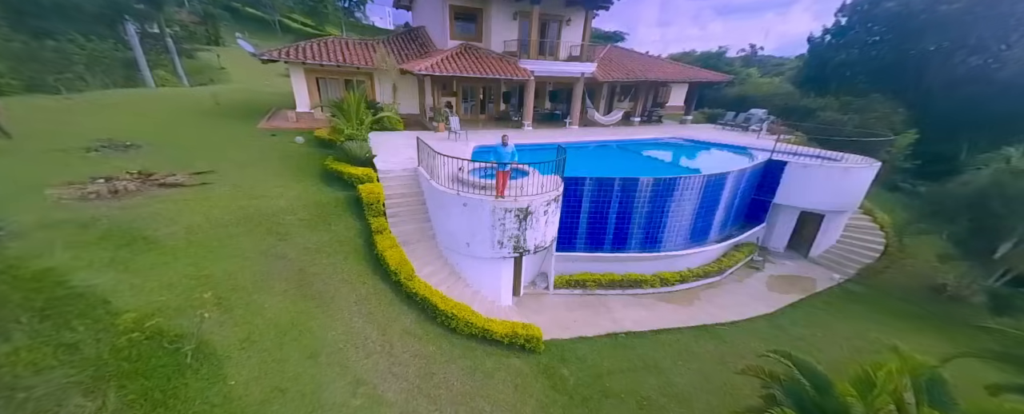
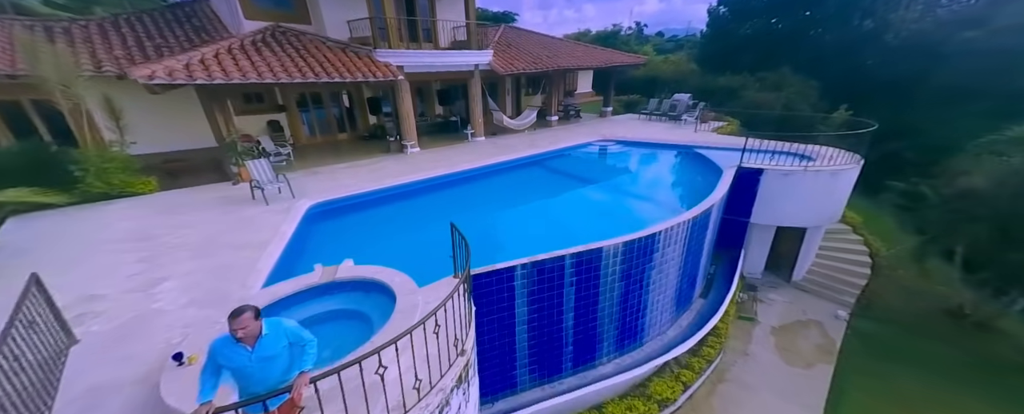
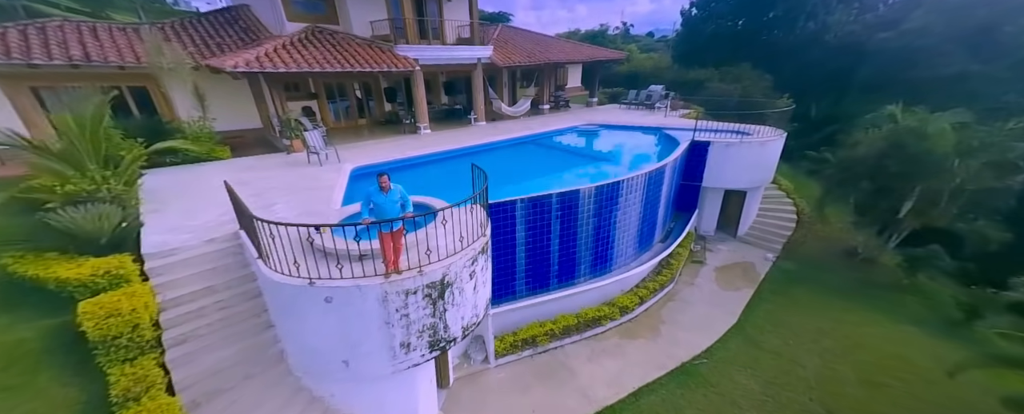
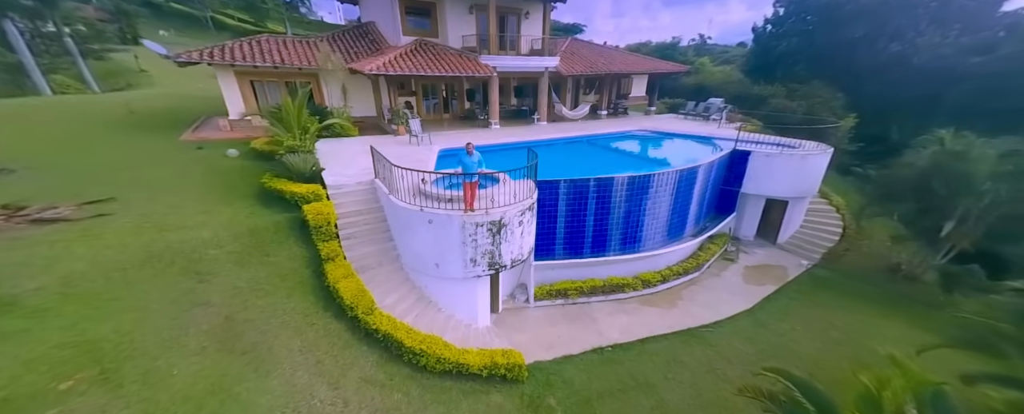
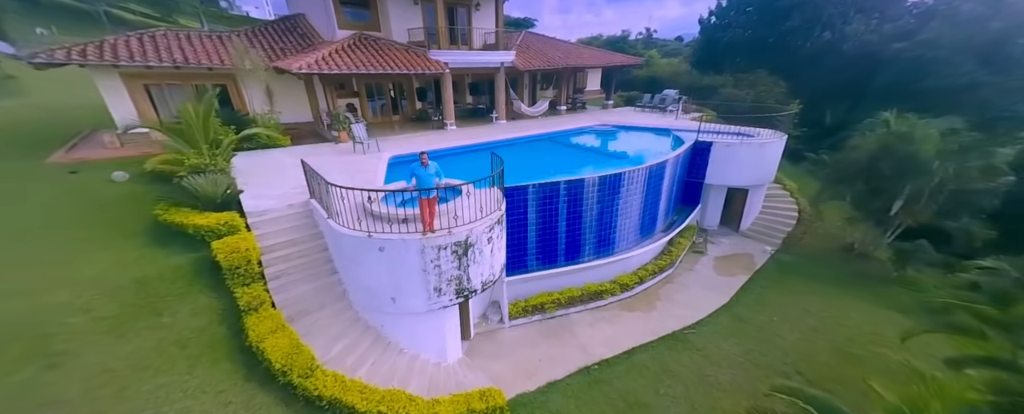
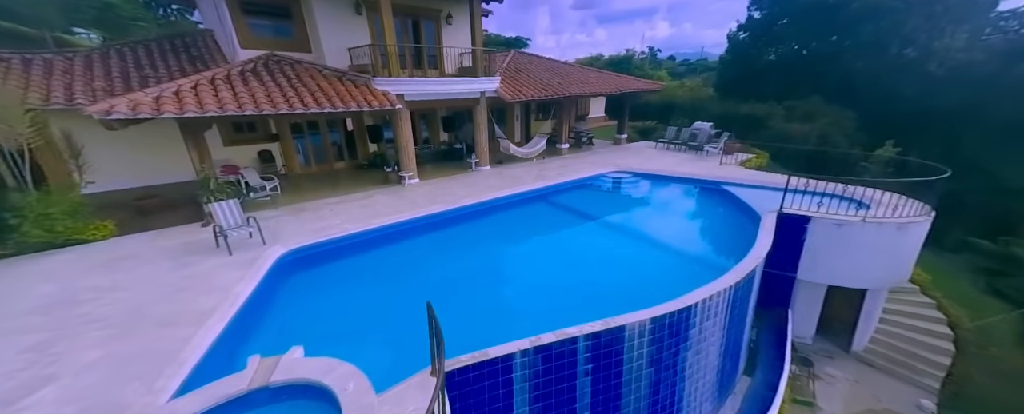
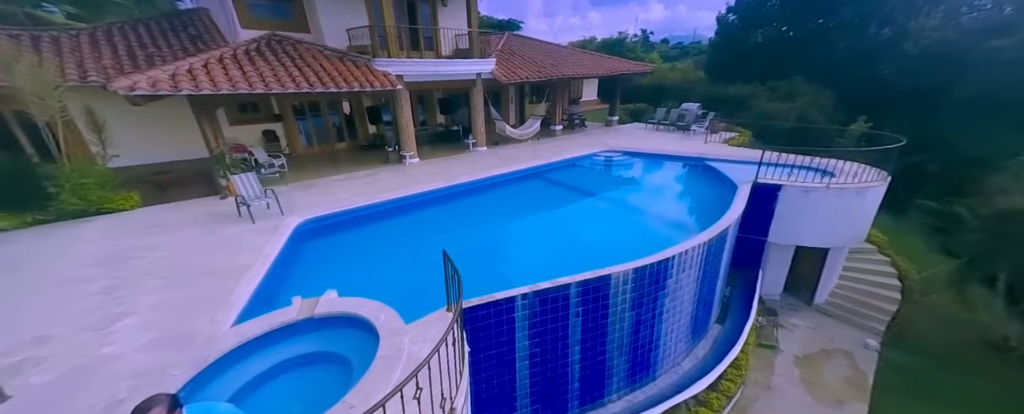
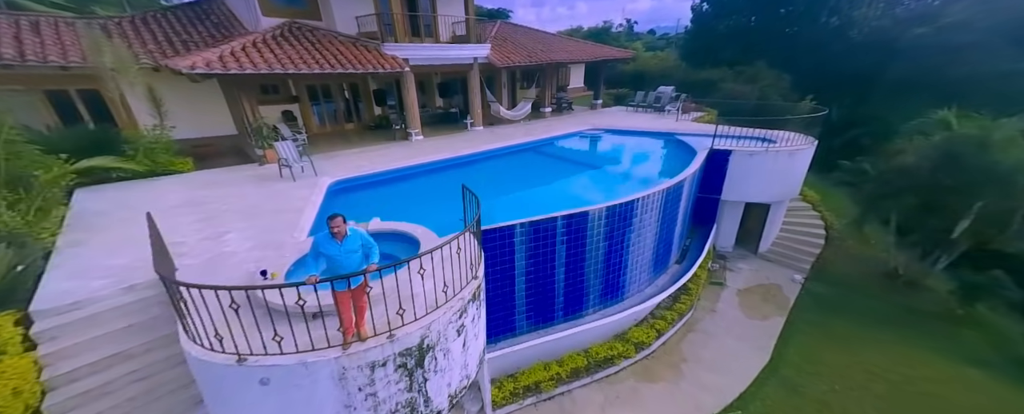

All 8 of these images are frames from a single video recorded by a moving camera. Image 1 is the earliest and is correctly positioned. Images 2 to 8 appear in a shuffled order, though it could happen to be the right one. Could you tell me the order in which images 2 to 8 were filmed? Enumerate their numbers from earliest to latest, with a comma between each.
4, 5, 3, 8, 2, 7, 6
